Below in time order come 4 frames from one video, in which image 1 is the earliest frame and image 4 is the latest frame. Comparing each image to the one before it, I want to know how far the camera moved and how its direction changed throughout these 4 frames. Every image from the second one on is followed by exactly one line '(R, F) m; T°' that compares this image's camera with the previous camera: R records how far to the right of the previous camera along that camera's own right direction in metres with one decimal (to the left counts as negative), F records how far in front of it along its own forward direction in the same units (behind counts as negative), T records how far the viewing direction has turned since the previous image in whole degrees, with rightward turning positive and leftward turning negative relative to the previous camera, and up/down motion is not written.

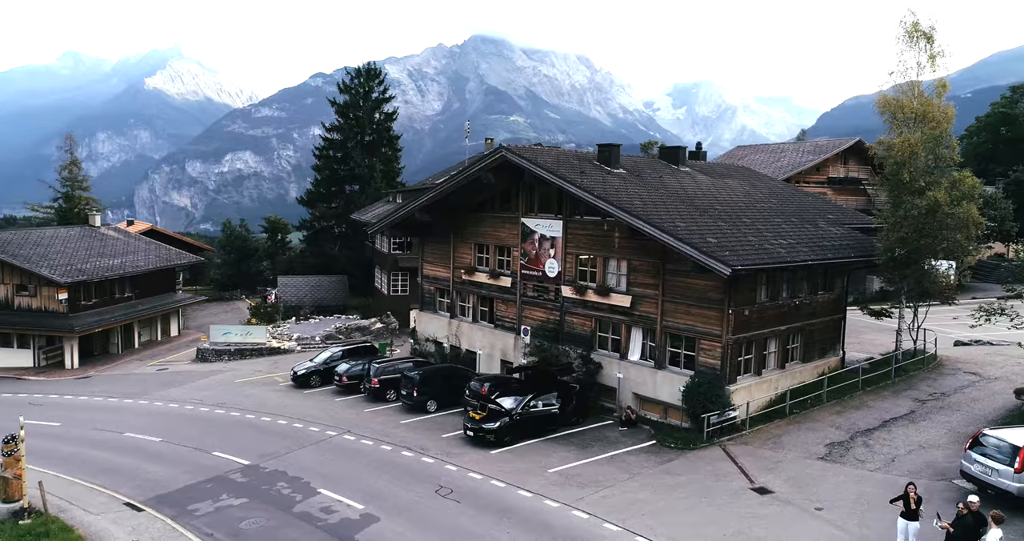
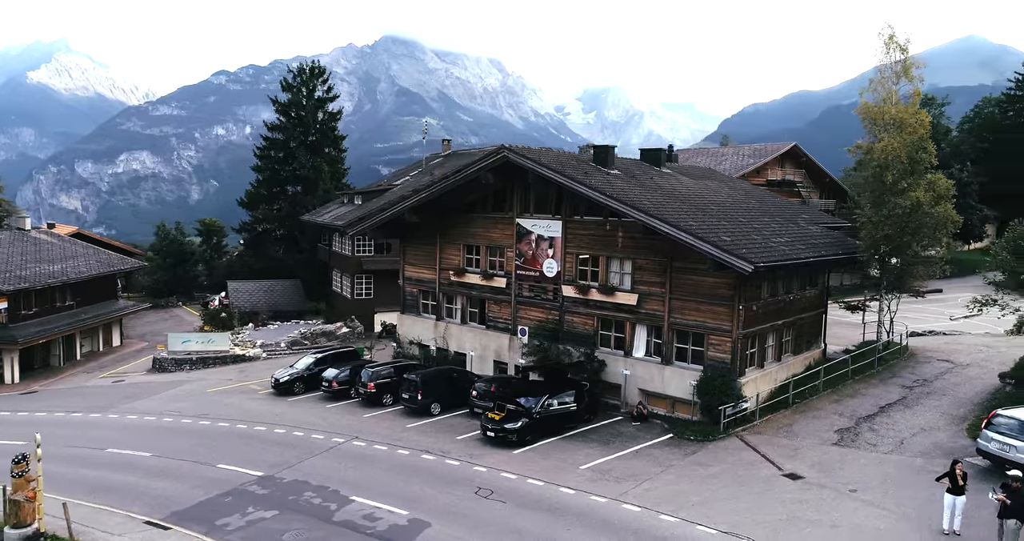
(-3.2, +0.1) m; +7°
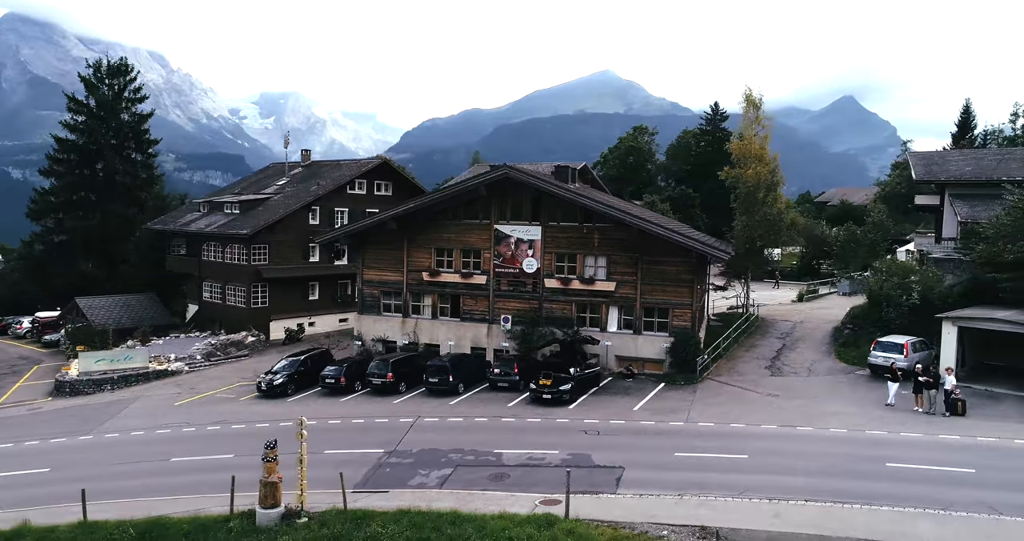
(-13.0, -2.5) m; +25°
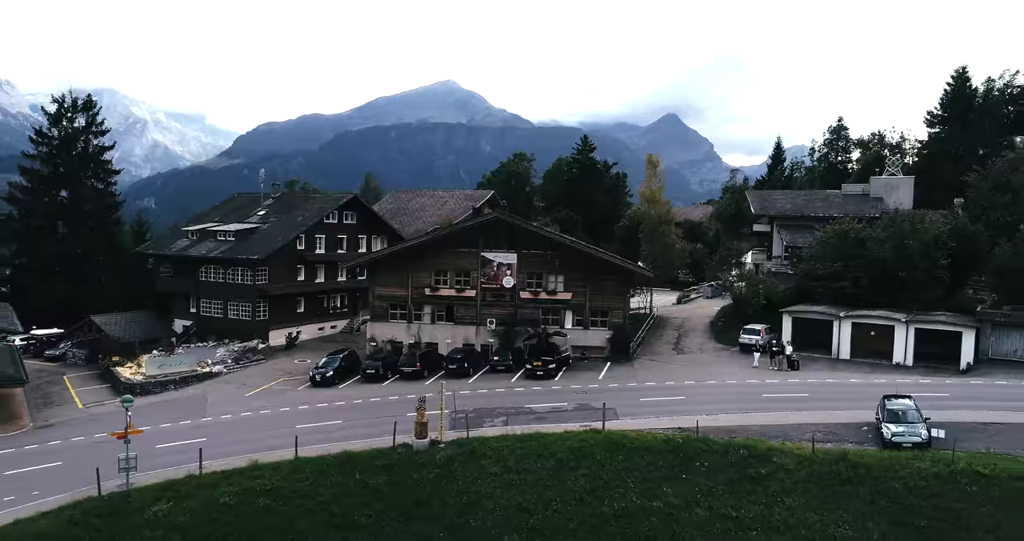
(-8.6, -11.1) m; +12°
